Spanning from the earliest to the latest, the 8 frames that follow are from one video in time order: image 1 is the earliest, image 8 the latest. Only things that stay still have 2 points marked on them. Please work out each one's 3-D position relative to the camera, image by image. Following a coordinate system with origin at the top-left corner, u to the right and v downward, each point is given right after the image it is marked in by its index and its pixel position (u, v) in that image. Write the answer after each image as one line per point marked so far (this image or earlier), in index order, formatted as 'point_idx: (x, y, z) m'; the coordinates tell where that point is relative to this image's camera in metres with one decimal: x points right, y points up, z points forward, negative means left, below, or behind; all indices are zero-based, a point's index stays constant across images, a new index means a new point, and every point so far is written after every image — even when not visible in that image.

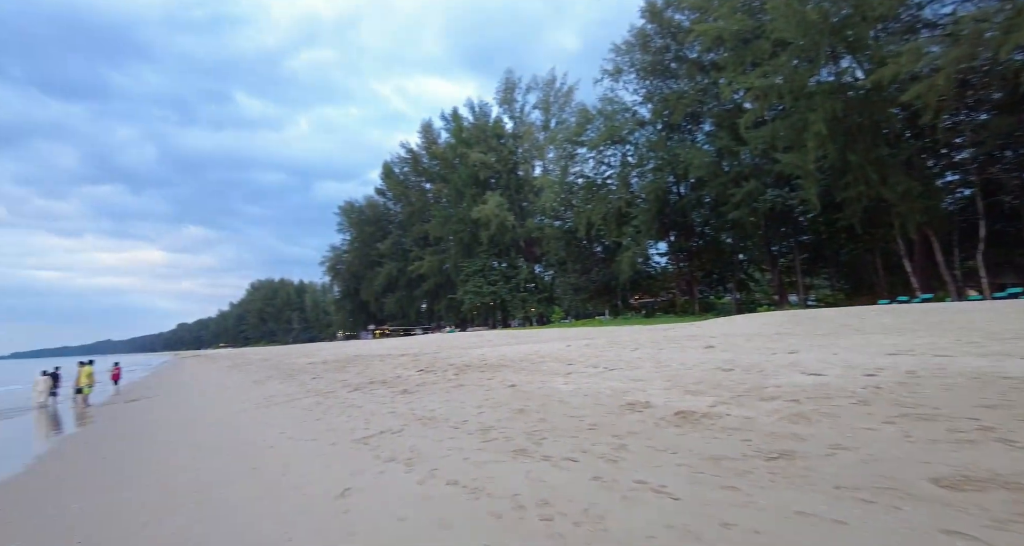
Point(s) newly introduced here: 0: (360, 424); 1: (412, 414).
0: (-1.8, -1.9, +5.7) m
1: (-1.3, -1.8, +6.0) m
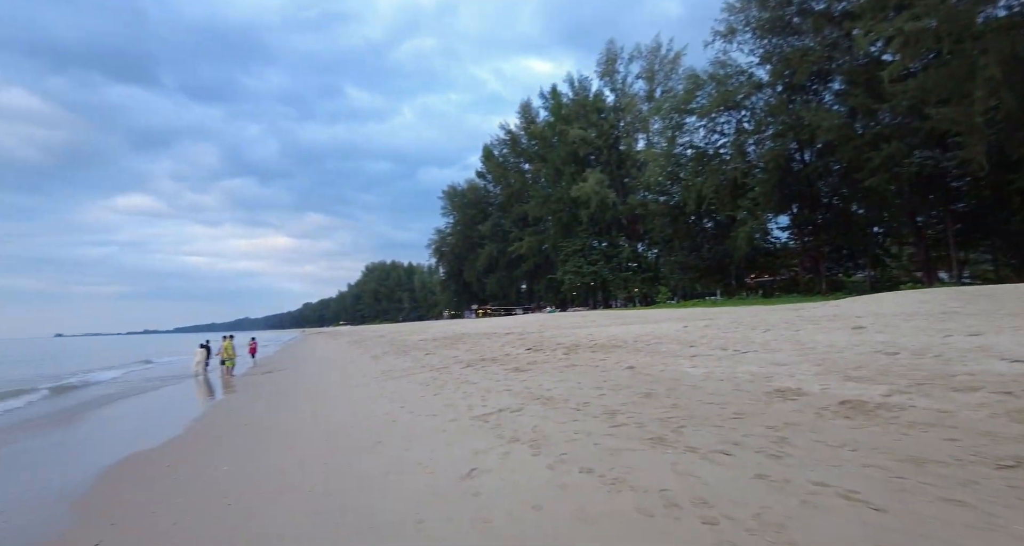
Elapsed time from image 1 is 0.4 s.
0: (-0.4, -1.6, +5.6) m
1: (+0.2, -1.5, +5.8) m
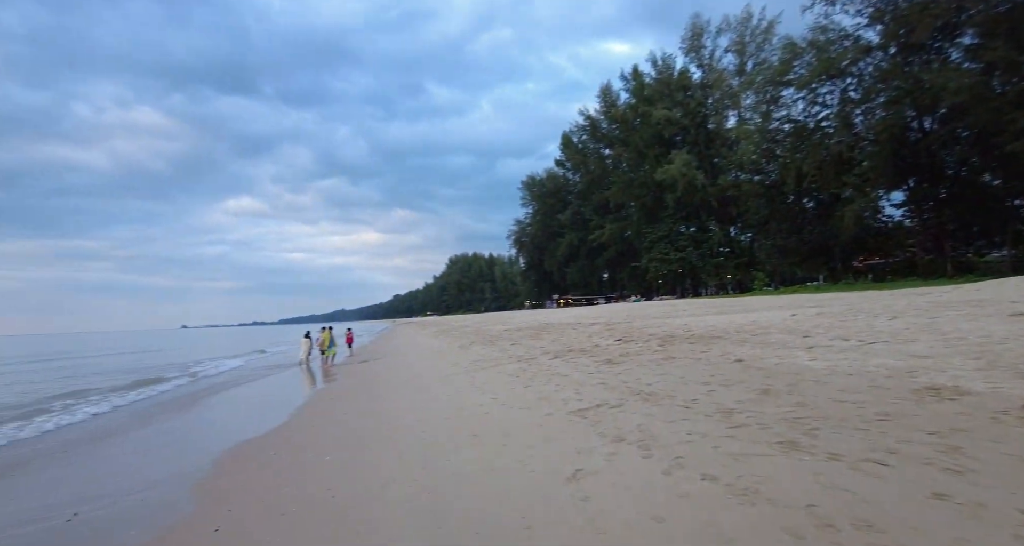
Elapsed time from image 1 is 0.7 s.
0: (+0.7, -1.4, +5.4) m
1: (+1.3, -1.3, +5.4) m
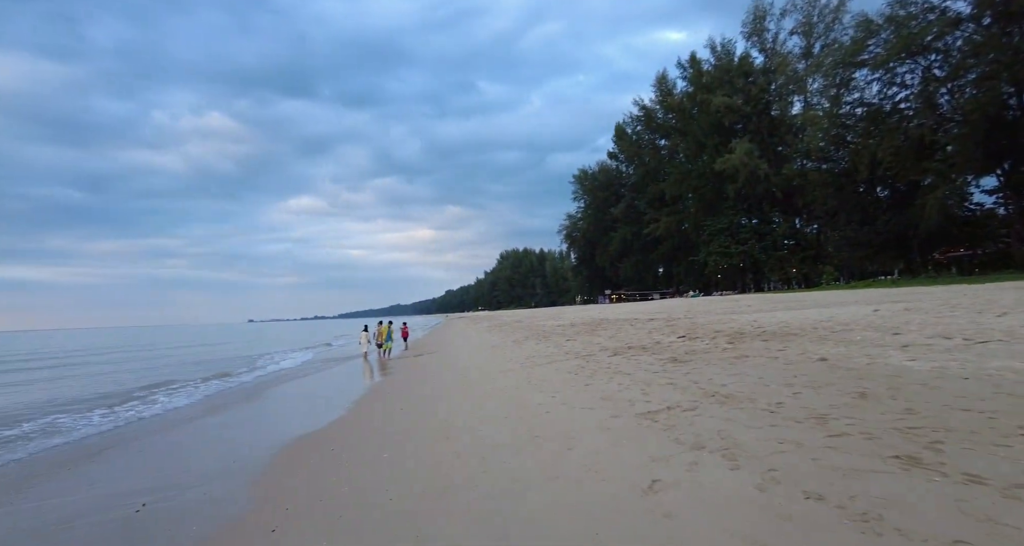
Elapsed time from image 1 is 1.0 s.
0: (+1.3, -1.3, +5.0) m
1: (+2.0, -1.2, +5.0) m
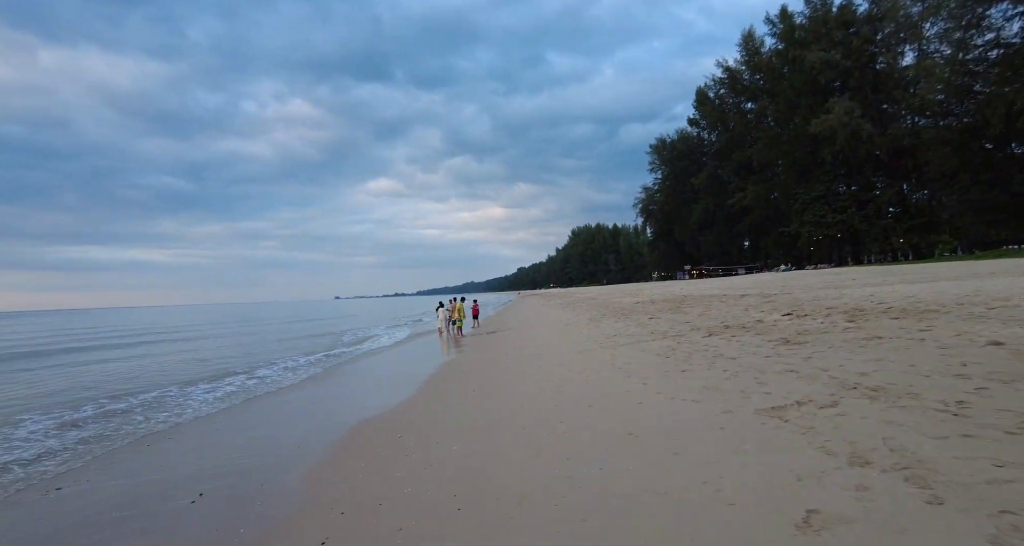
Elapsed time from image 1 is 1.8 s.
0: (+2.1, -1.0, +4.1) m
1: (+2.7, -0.9, +4.0) m
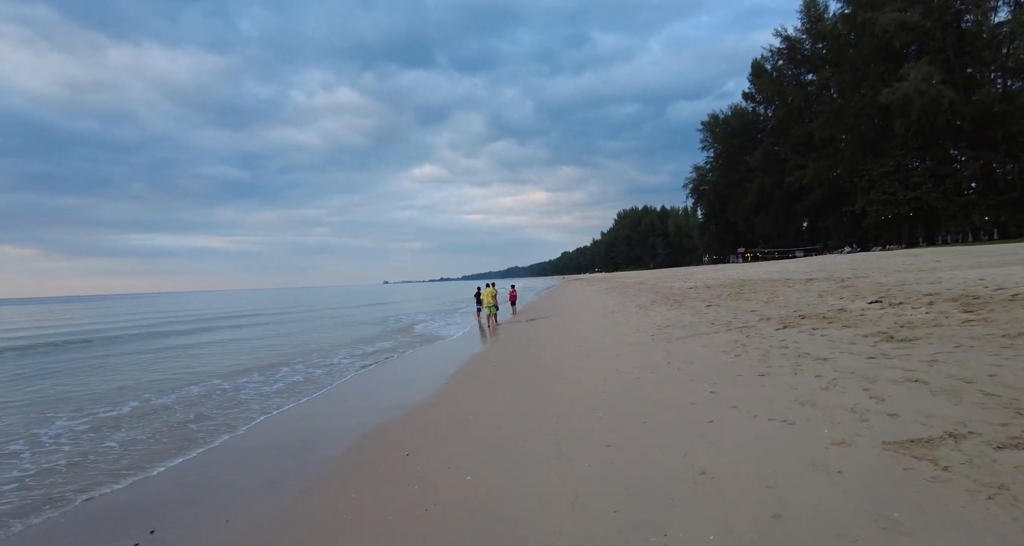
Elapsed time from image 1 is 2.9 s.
0: (+2.3, -0.8, +3.1) m
1: (+2.9, -0.7, +3.0) m
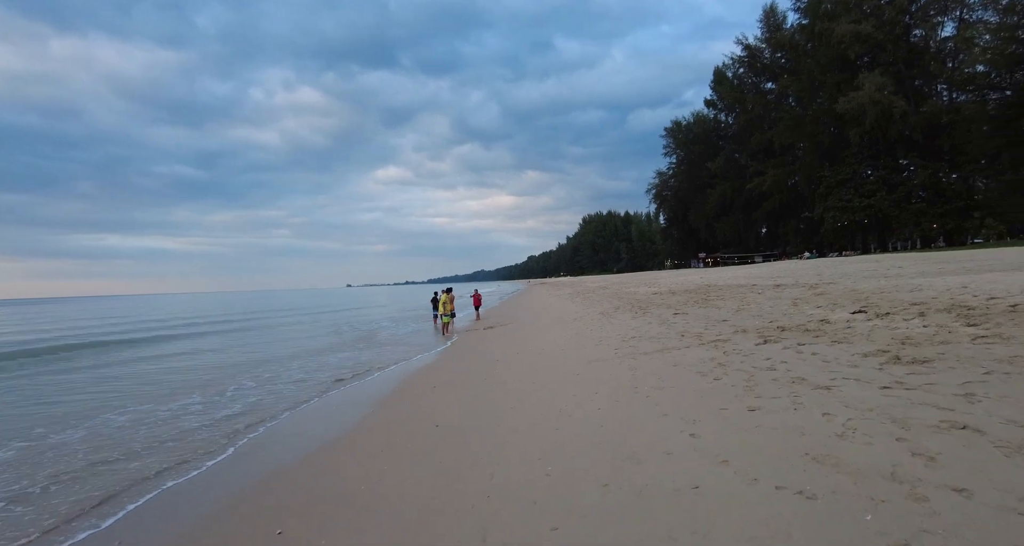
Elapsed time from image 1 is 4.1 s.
0: (+1.9, -0.9, +2.2) m
1: (+2.5, -0.8, +2.1) m
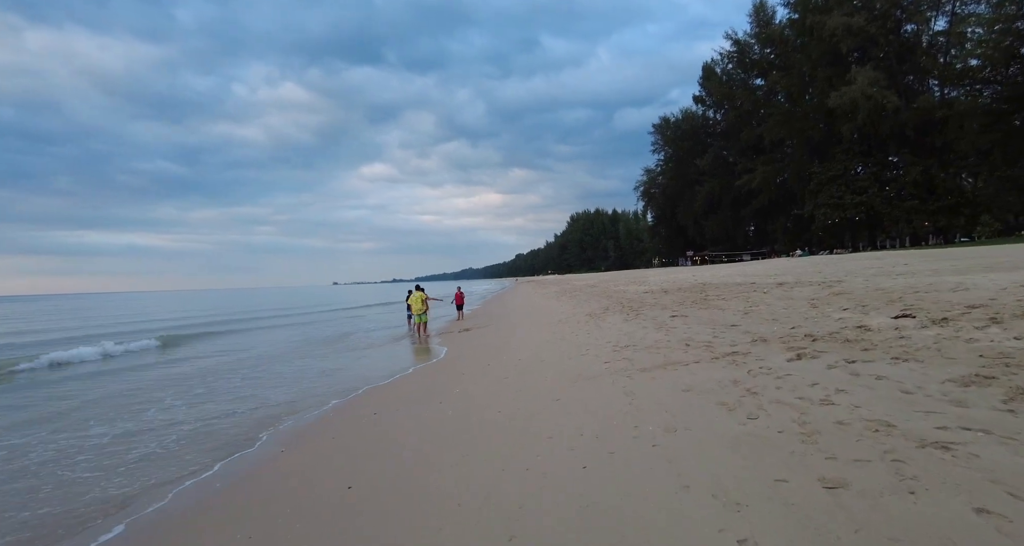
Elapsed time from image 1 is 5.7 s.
0: (+1.6, -0.9, +0.8) m
1: (+2.2, -0.8, +0.7) m
